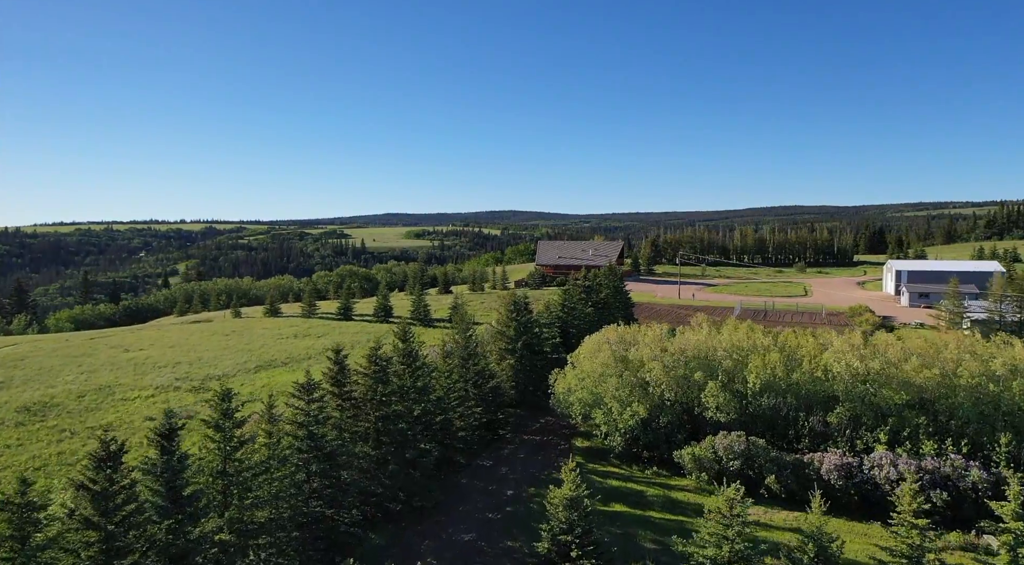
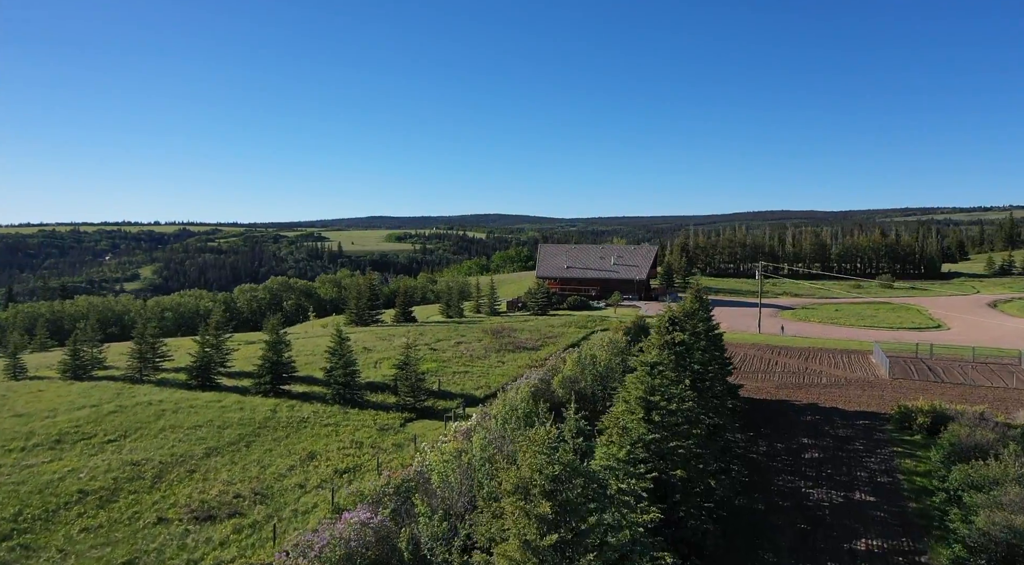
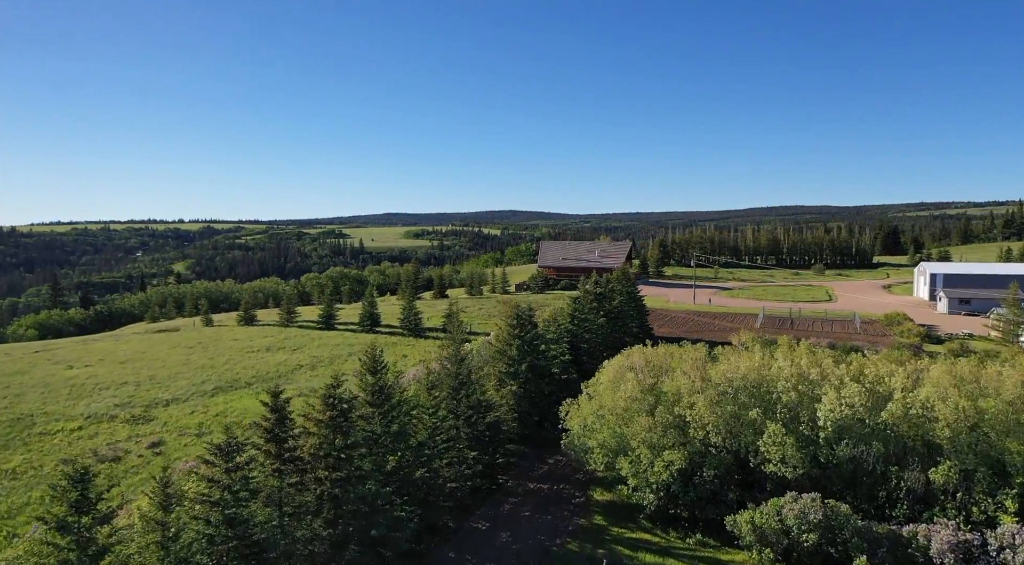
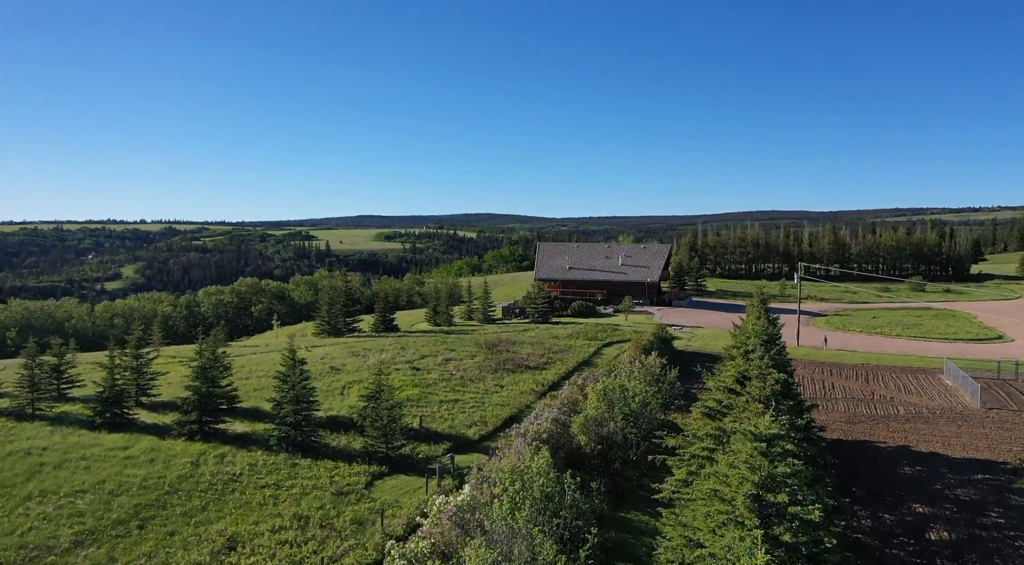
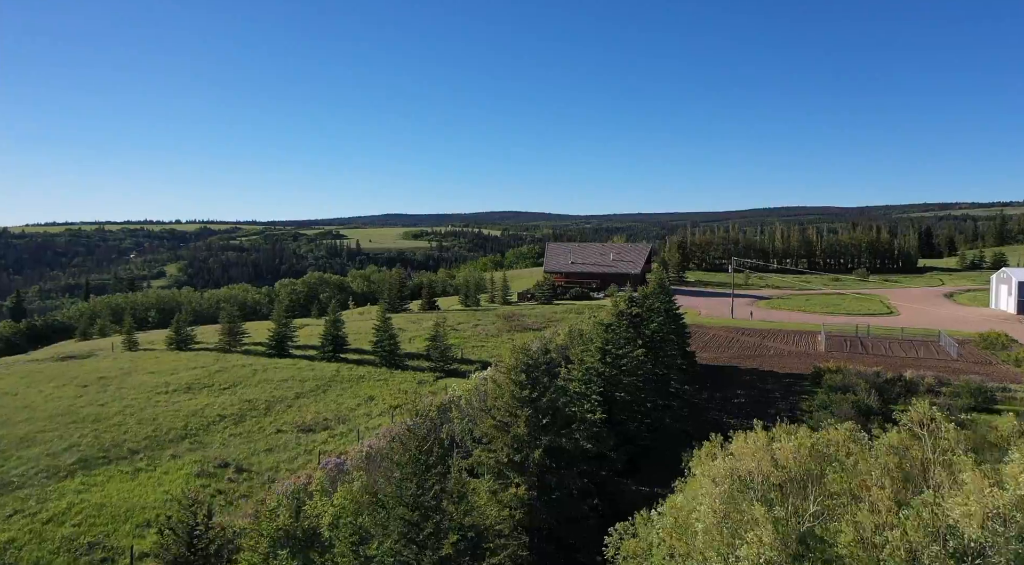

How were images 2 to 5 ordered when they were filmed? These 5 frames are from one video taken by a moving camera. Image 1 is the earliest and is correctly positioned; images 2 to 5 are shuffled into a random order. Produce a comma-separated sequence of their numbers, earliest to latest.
3, 5, 2, 4
